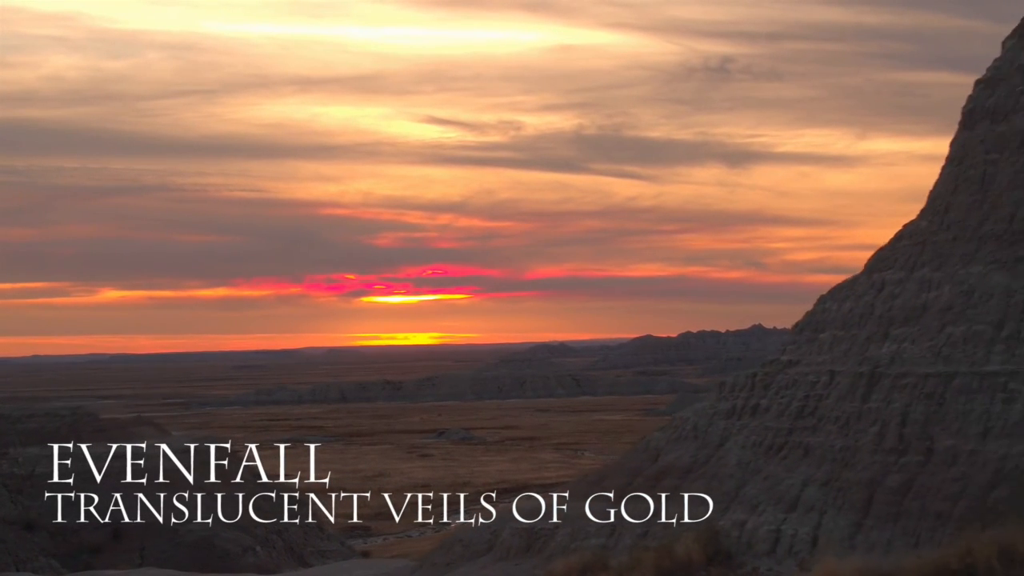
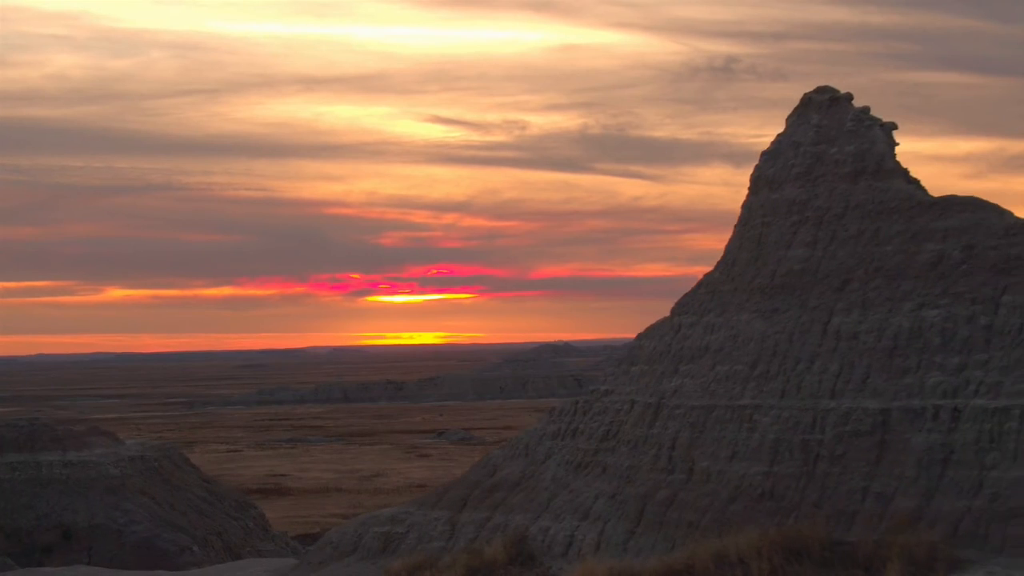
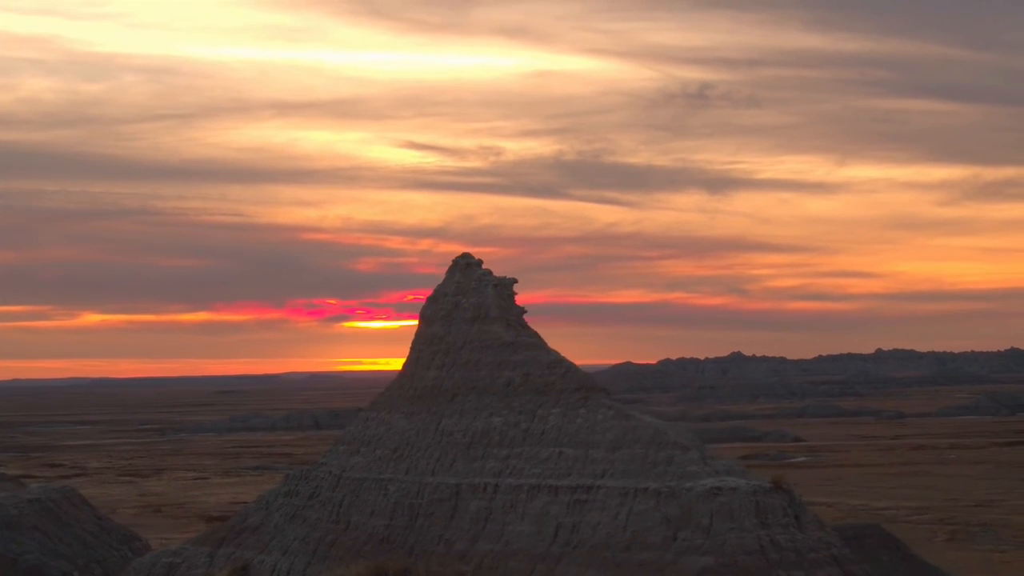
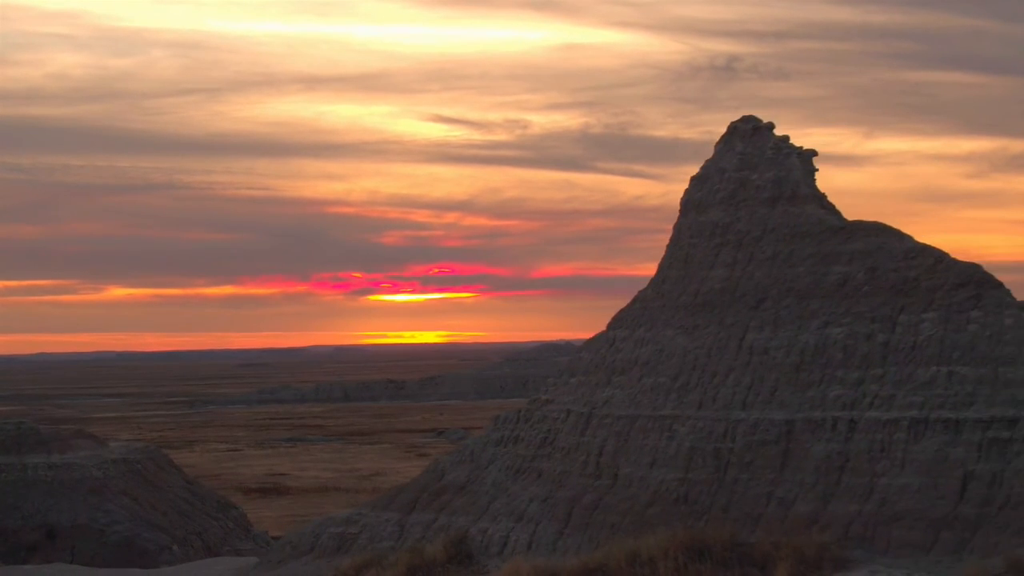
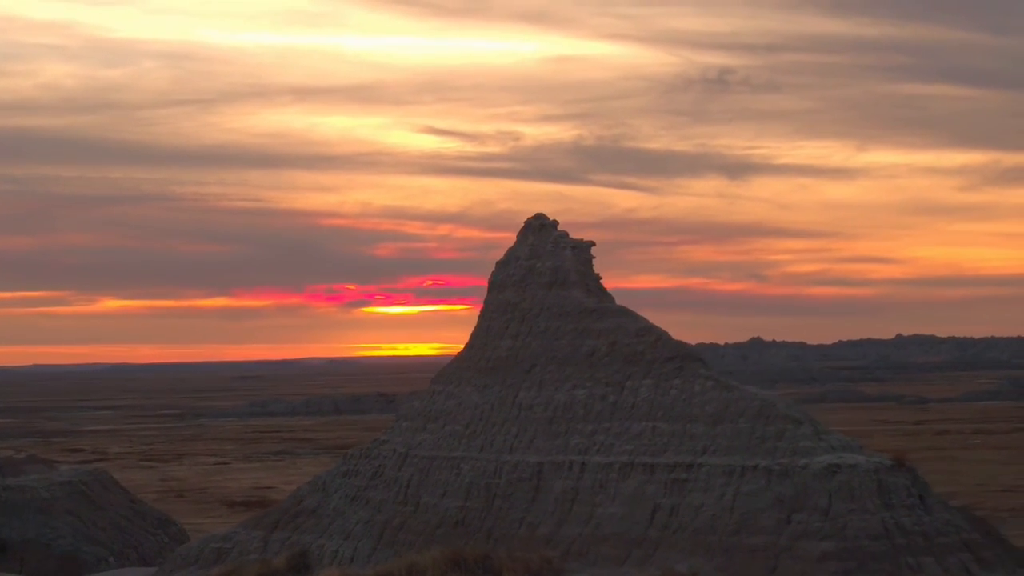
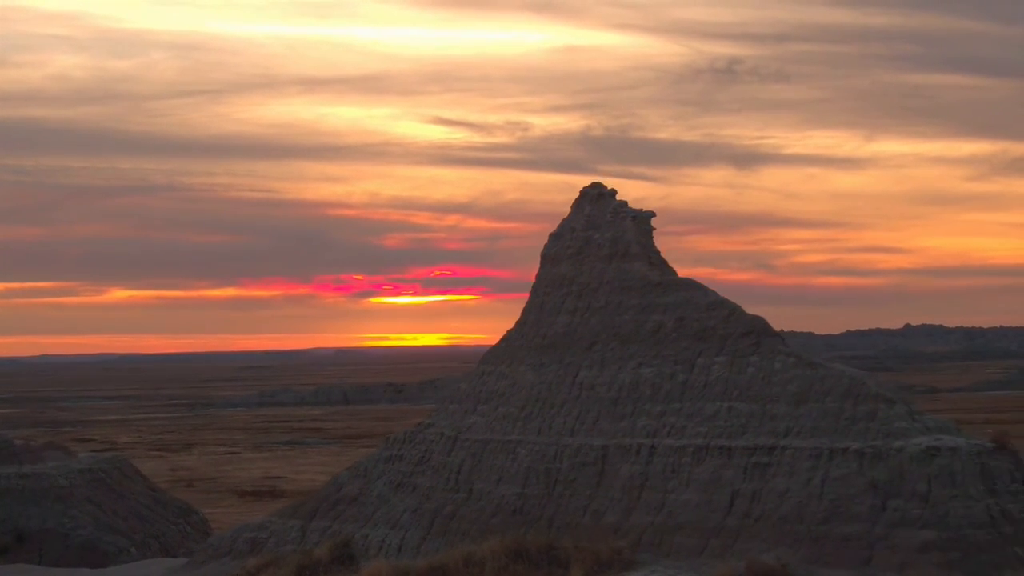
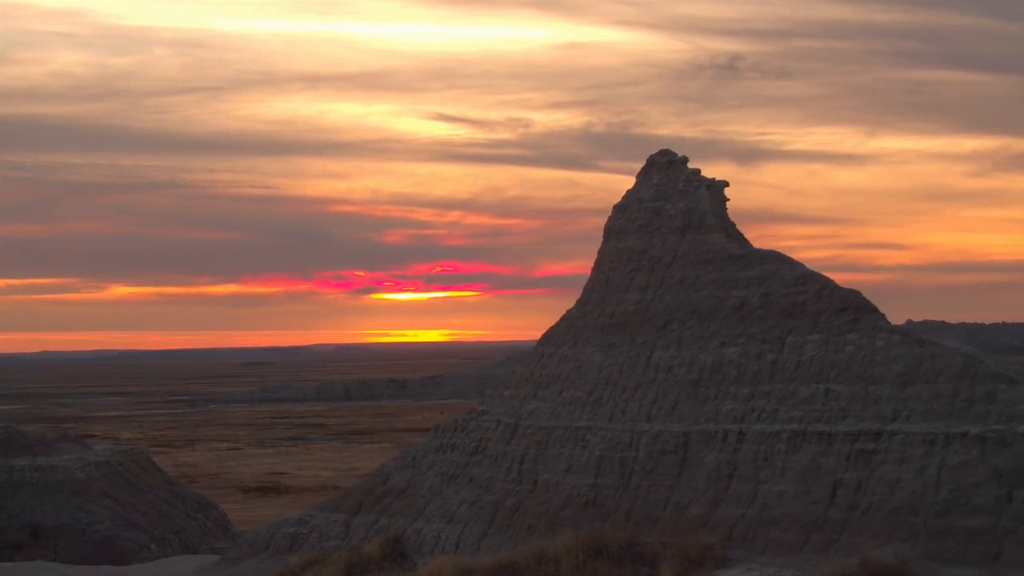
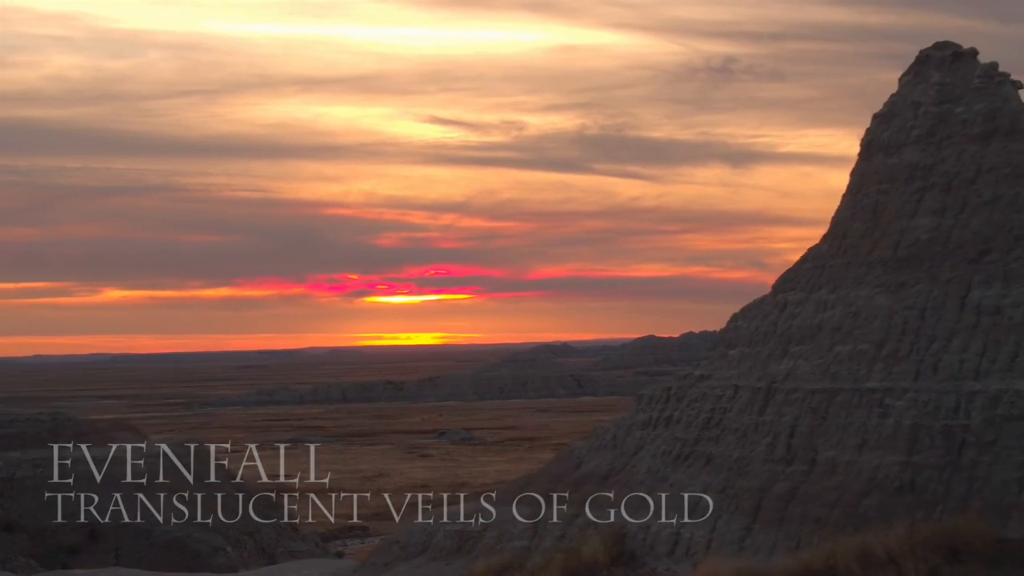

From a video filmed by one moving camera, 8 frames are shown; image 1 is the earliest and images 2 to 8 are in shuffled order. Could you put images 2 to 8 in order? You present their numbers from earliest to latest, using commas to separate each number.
8, 2, 4, 7, 6, 5, 3
